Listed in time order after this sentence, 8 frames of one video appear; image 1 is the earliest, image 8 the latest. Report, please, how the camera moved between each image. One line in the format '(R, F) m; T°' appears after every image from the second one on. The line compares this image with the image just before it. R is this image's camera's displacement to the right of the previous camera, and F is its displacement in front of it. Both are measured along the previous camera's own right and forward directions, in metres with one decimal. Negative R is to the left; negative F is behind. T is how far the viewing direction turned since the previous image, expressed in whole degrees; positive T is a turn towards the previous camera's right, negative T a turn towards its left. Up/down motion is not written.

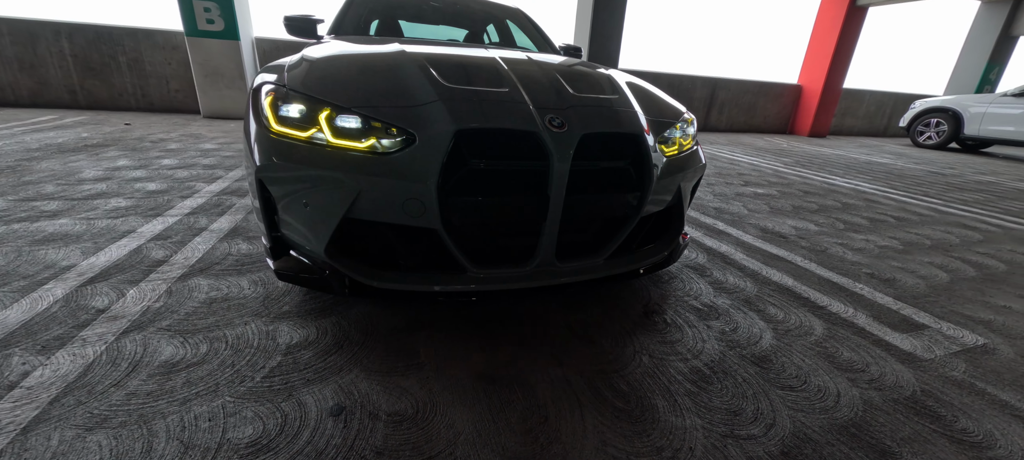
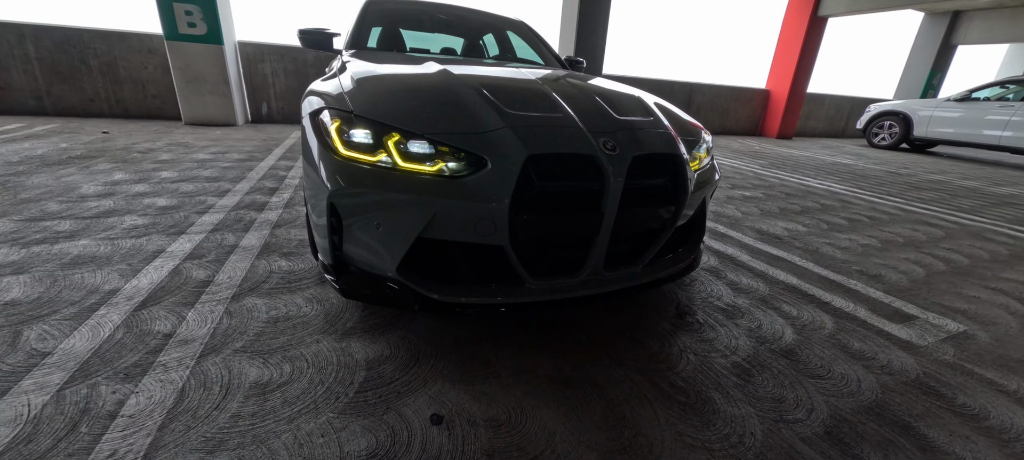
(-0.3, -0.1) m; +4°
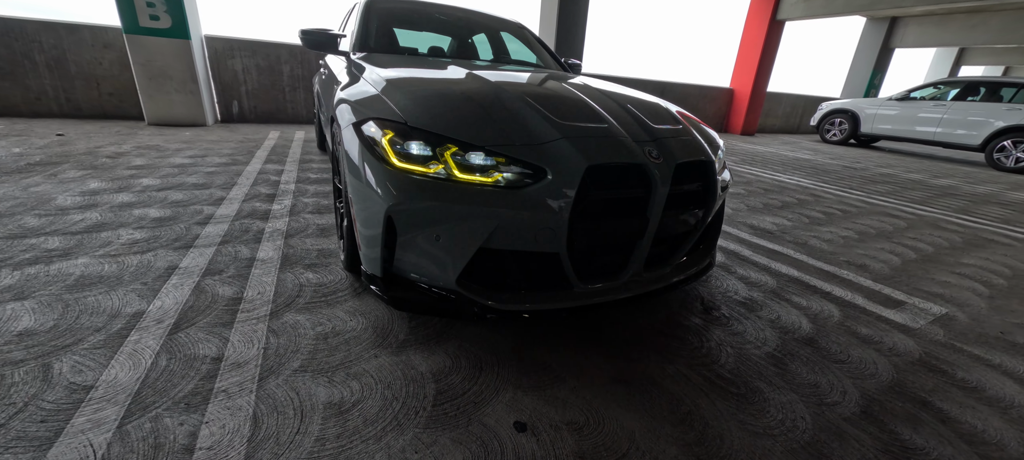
(-0.3, 0.0) m; +5°
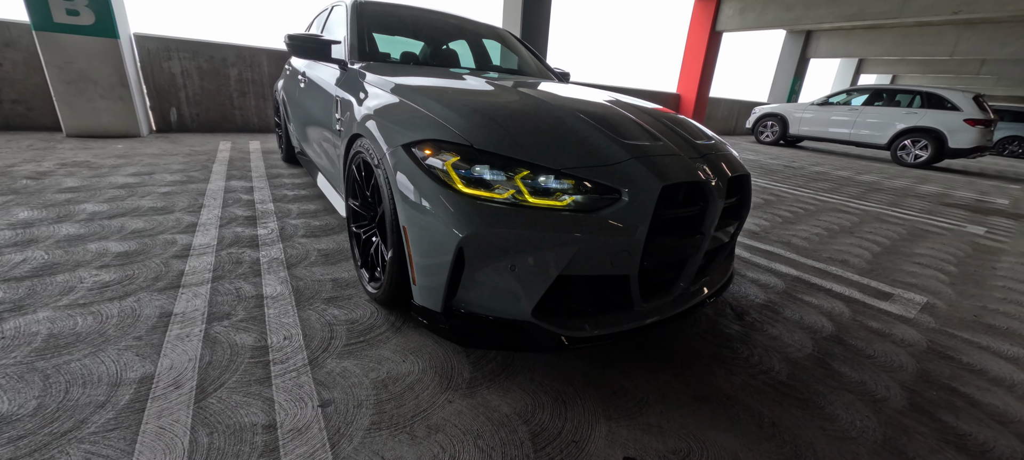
(-0.4, +0.1) m; +8°
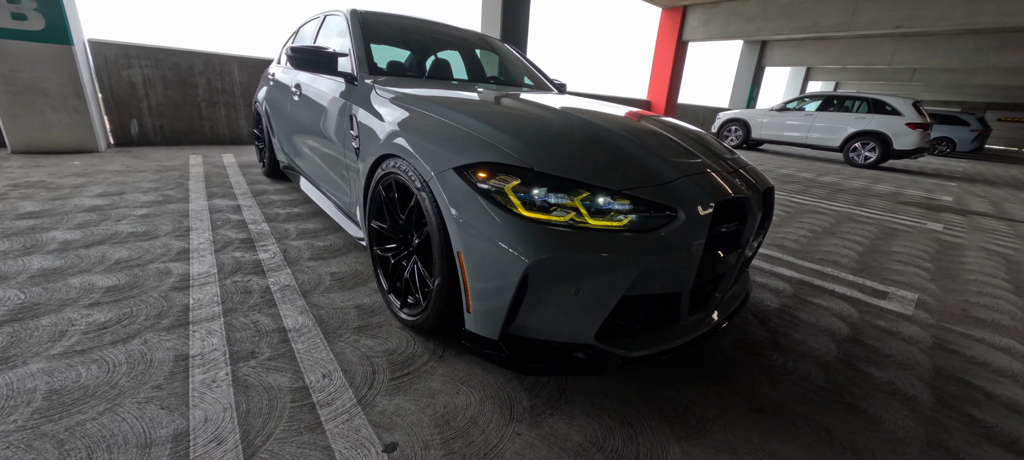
(-0.3, +0.1) m; +5°
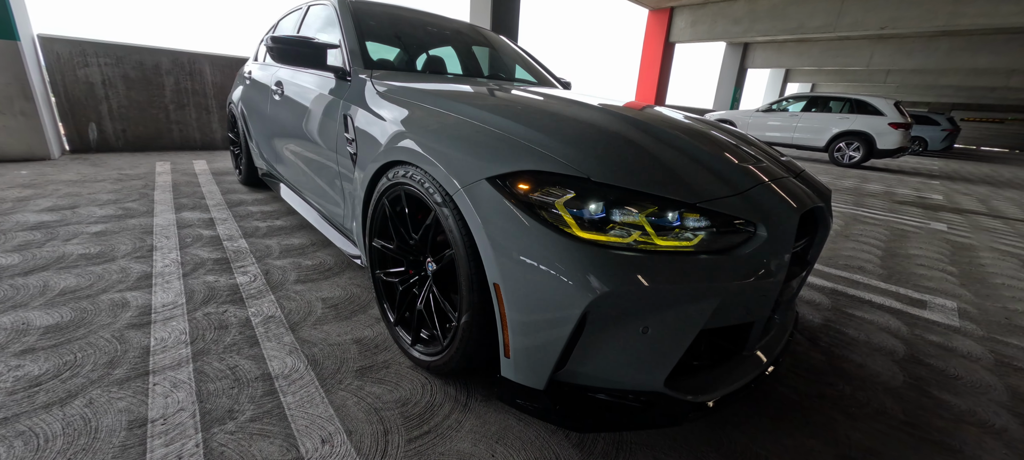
(-0.2, +0.2) m; +2°
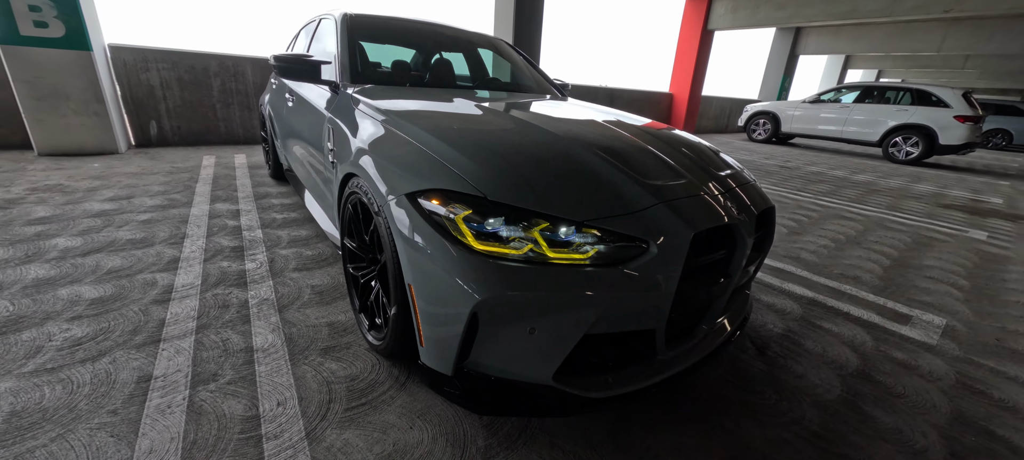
(+0.4, -0.1) m; -6°
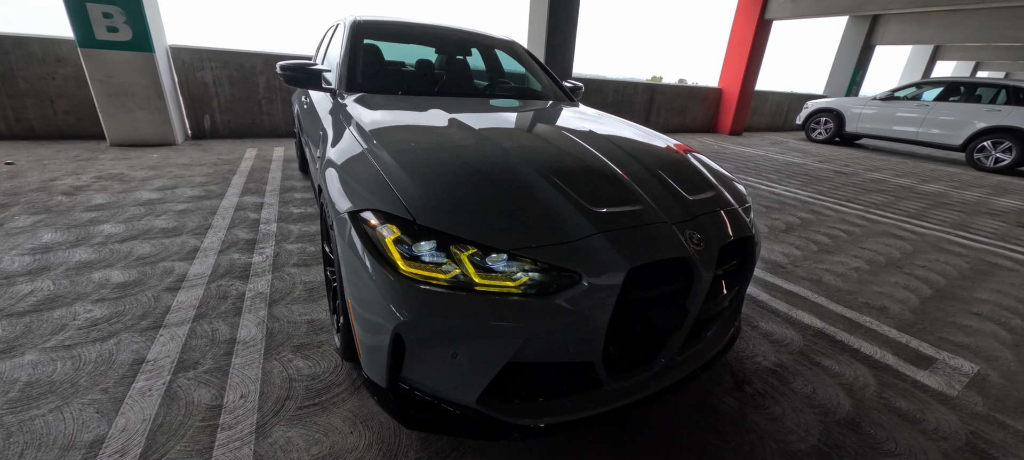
(+0.3, 0.0) m; -7°
